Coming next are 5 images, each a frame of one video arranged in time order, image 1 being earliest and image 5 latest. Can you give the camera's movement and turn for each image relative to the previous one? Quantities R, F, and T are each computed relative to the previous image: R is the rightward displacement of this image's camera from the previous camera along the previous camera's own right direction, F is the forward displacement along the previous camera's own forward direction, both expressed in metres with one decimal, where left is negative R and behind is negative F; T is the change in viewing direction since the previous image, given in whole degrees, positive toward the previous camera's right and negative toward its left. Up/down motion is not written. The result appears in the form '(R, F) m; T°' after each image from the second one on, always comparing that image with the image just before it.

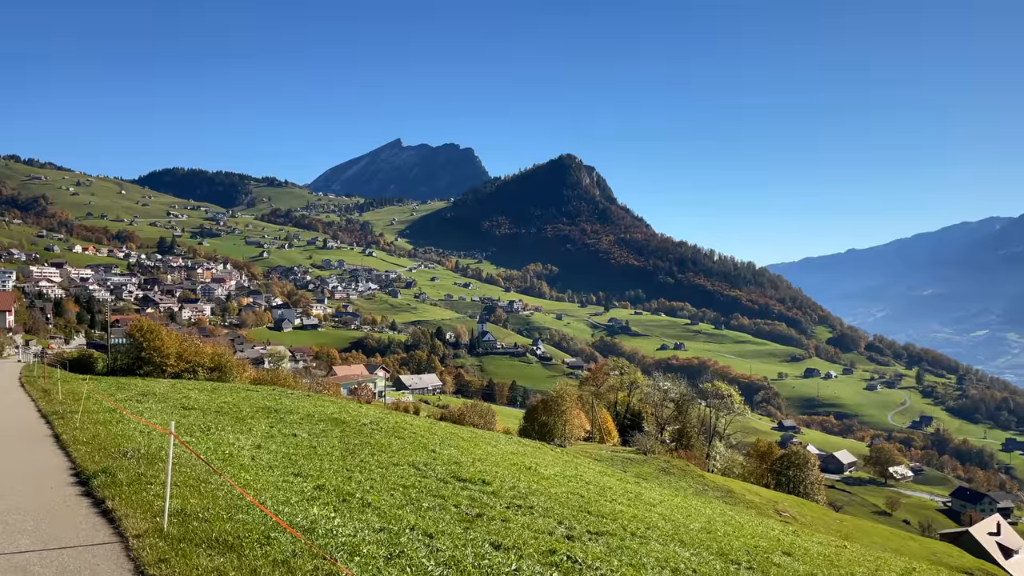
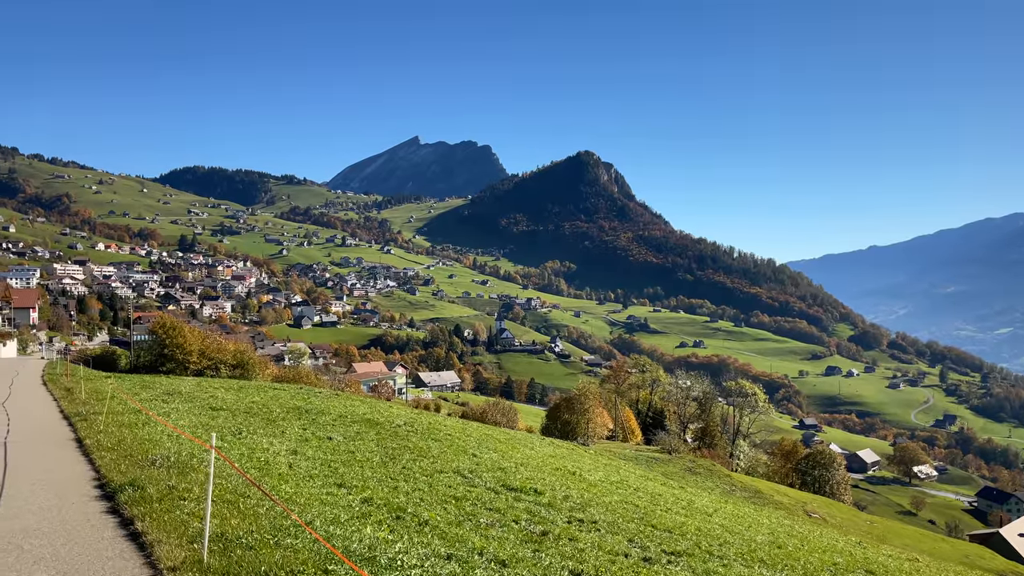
(-1.2, +1.5) m; -2°
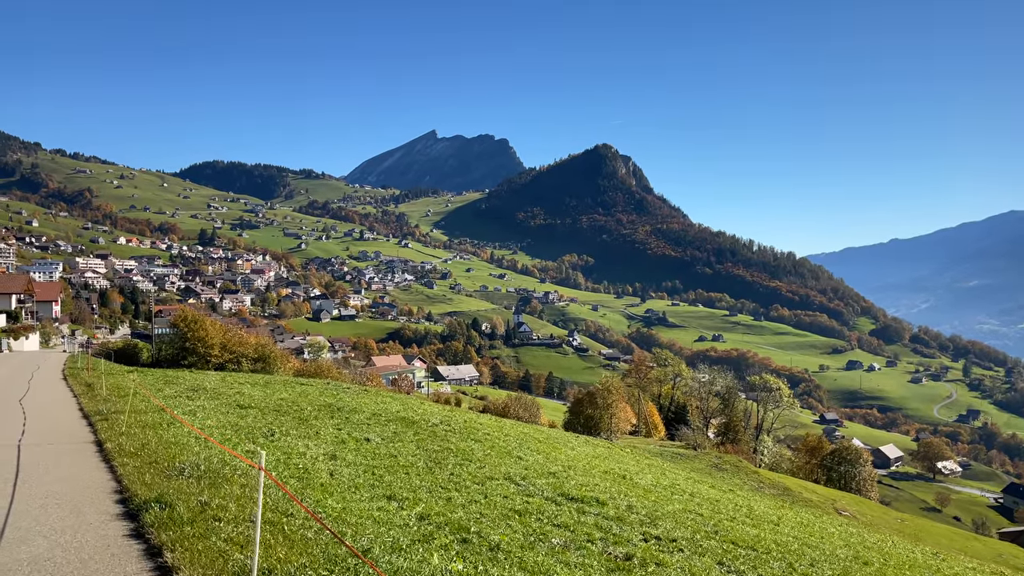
(-1.2, +1.7) m; -2°
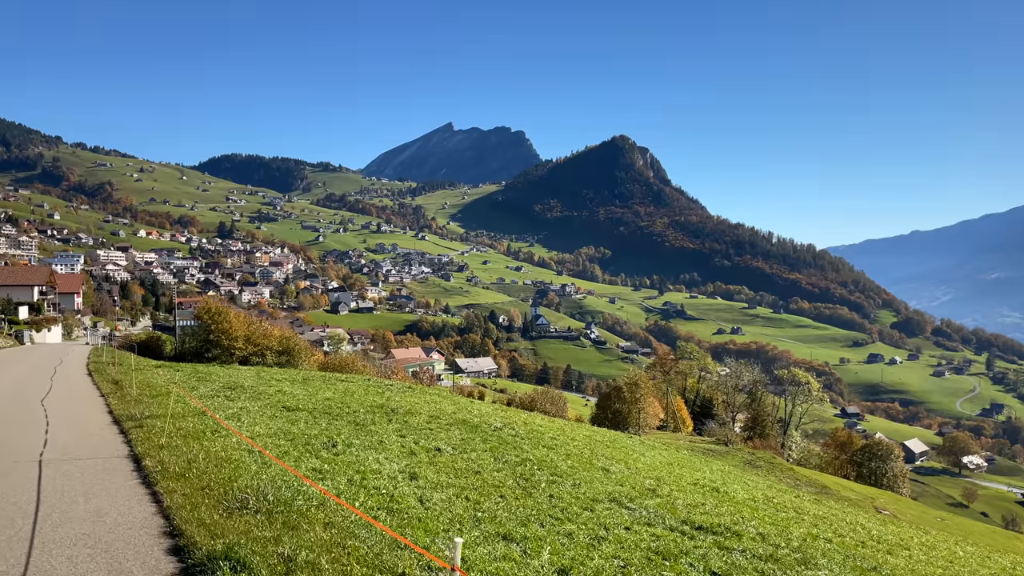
(-2.2, +2.6) m; -1°
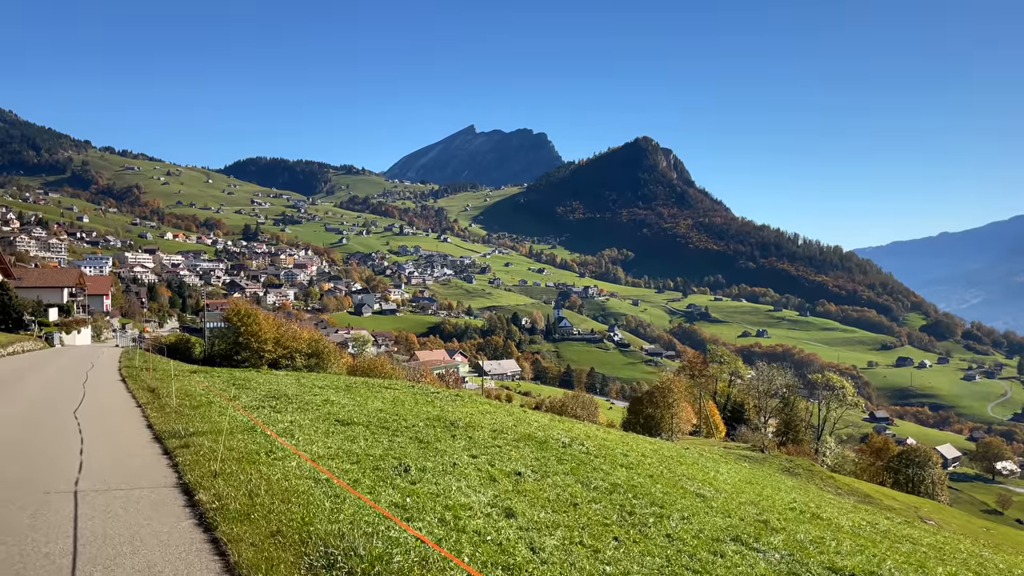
(-1.7, +1.9) m; -2°
